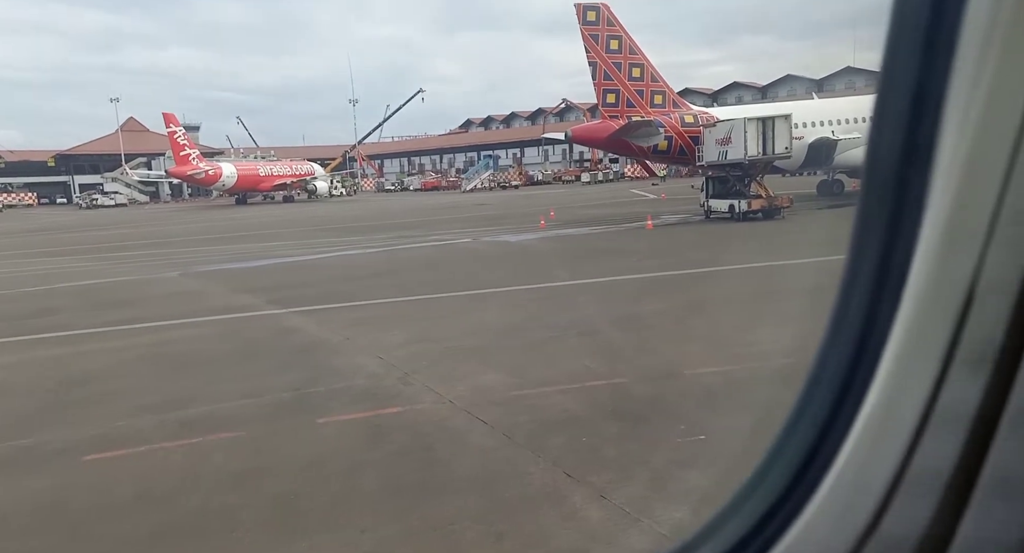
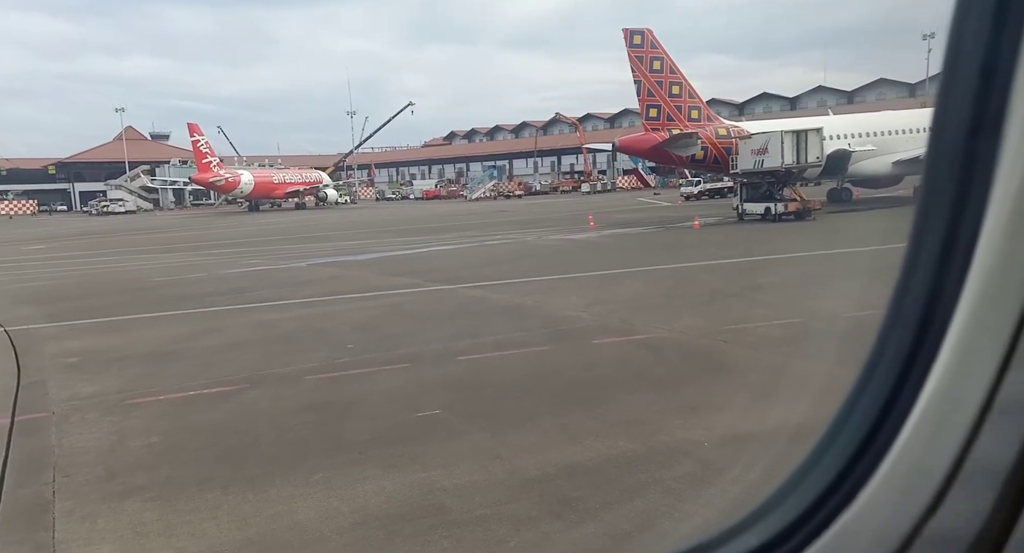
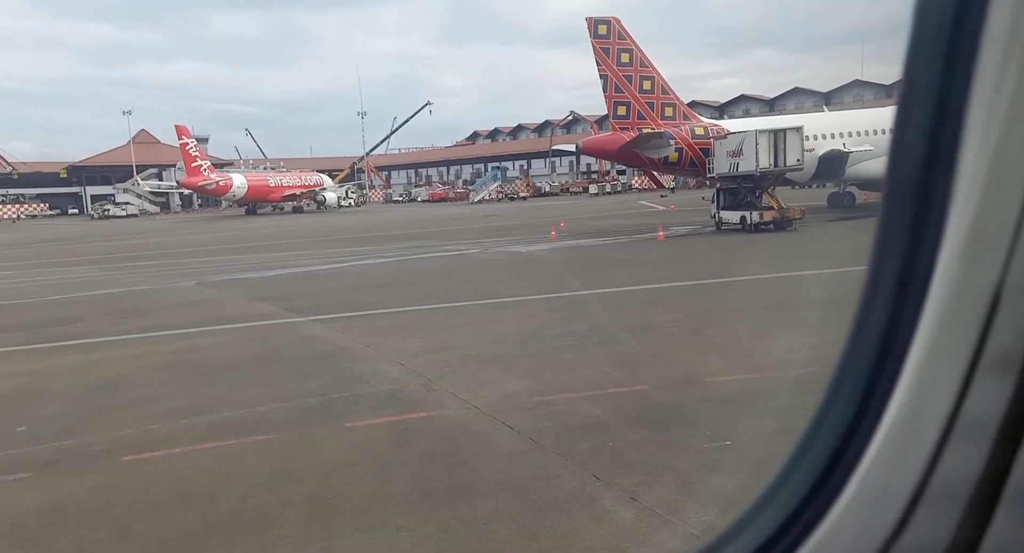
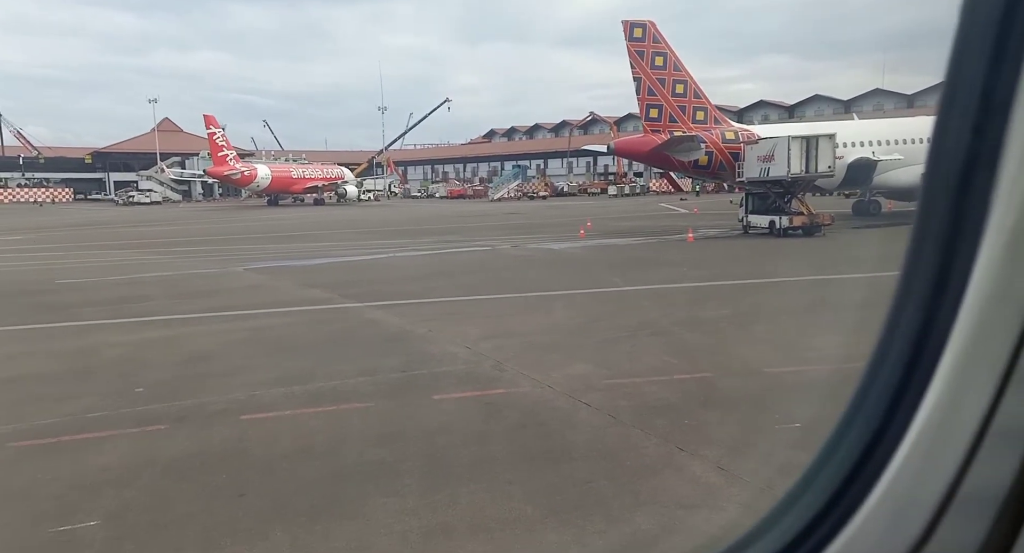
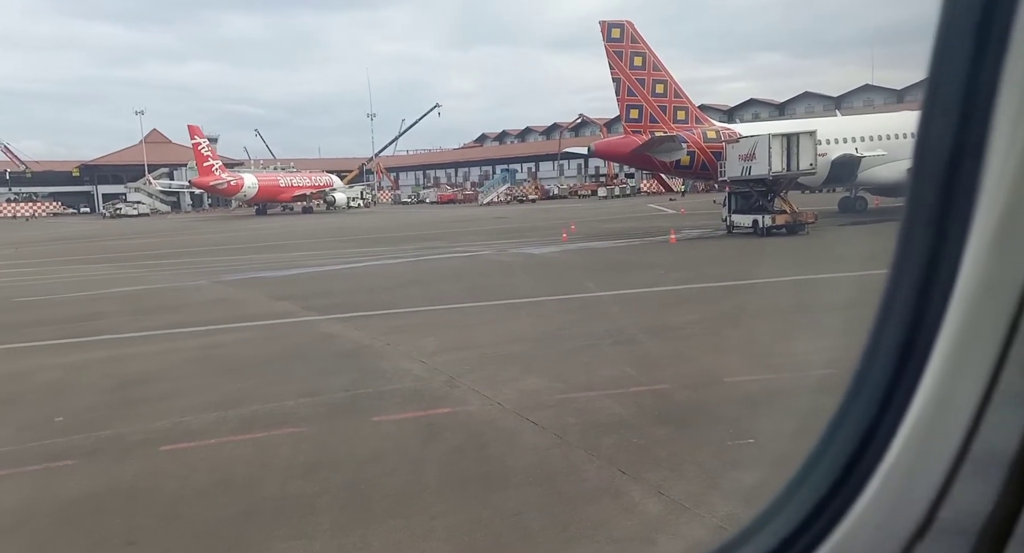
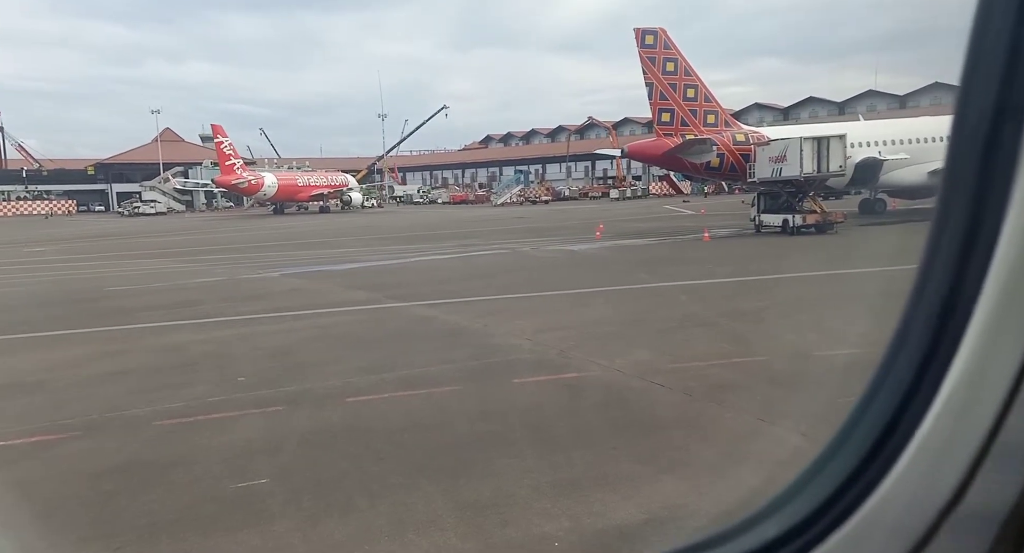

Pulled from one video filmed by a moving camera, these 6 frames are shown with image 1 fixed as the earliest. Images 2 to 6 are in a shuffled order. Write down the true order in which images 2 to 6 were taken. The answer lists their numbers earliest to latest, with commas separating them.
3, 5, 4, 6, 2
